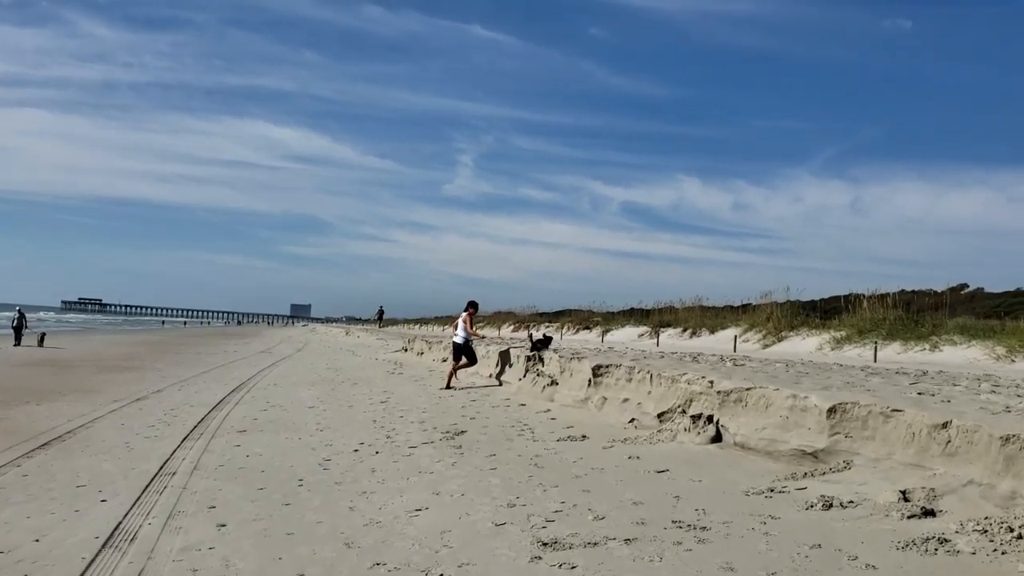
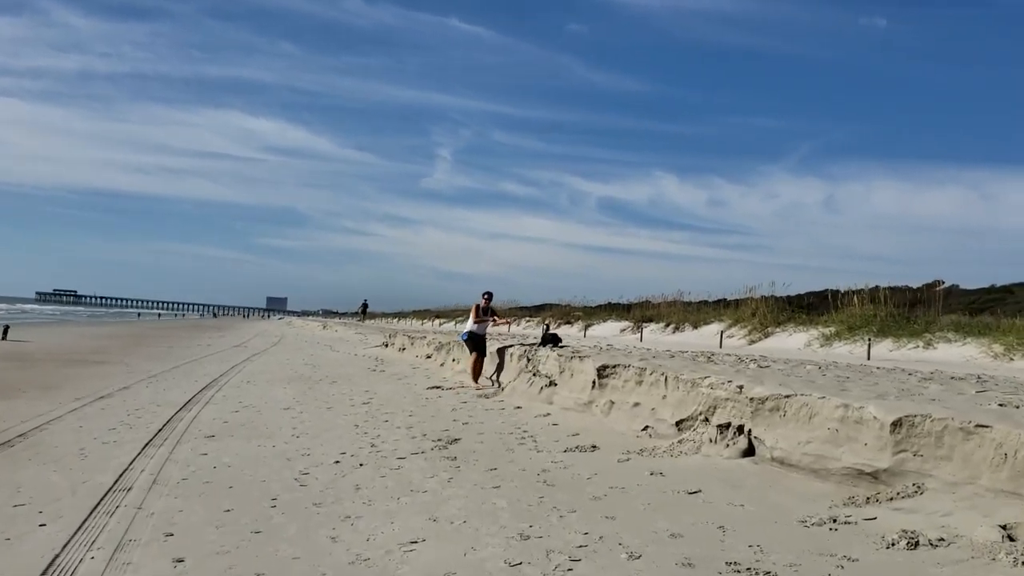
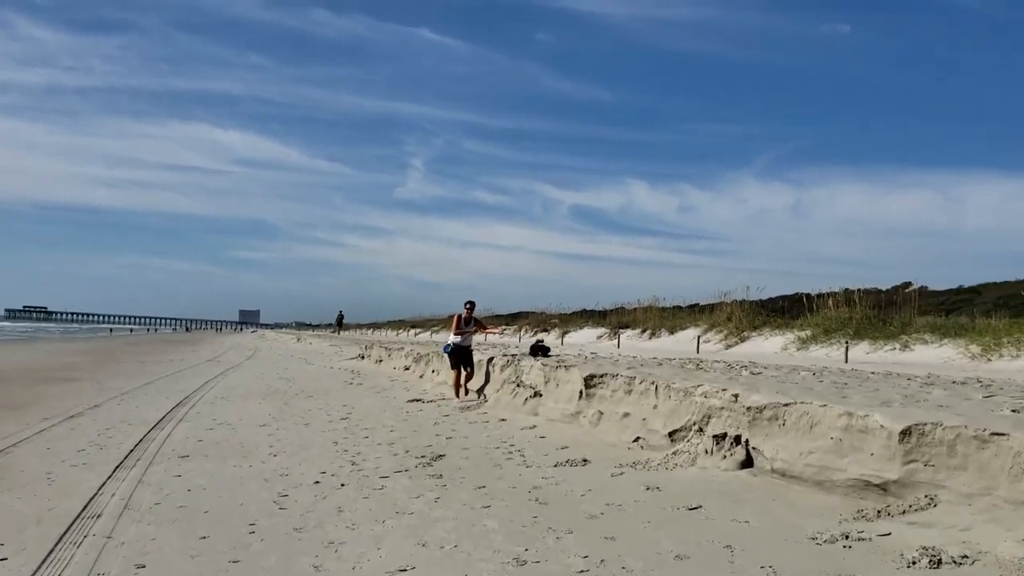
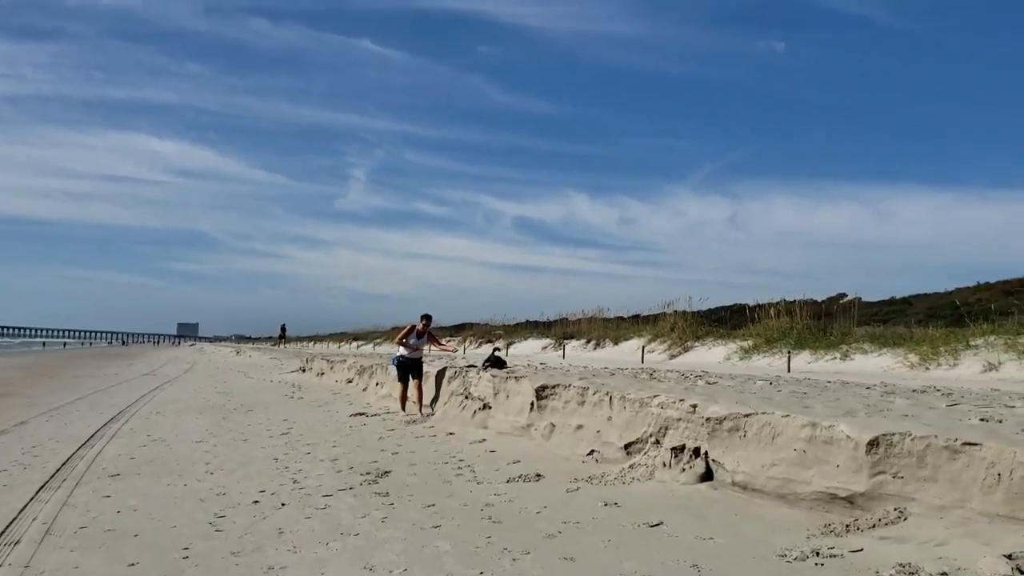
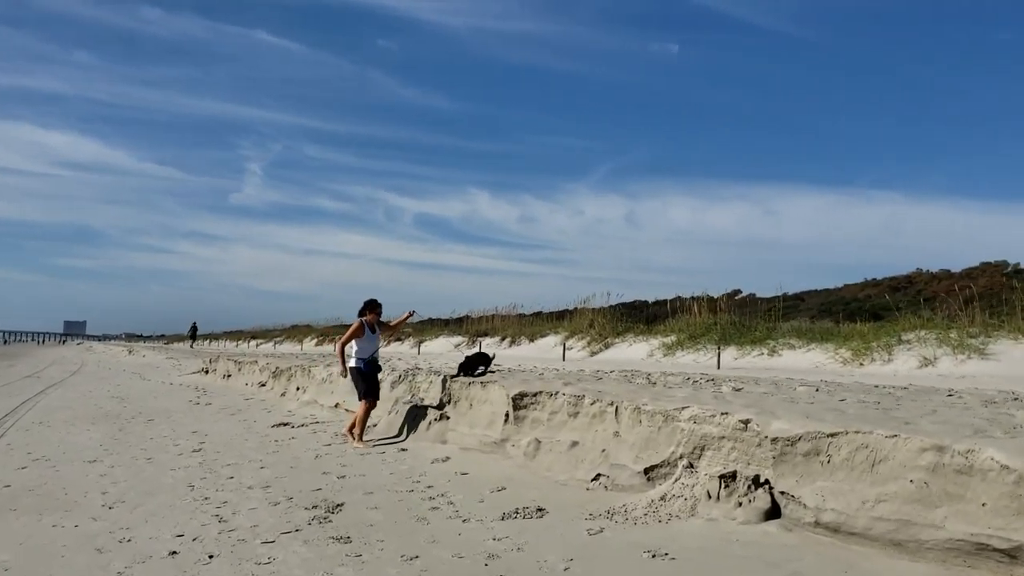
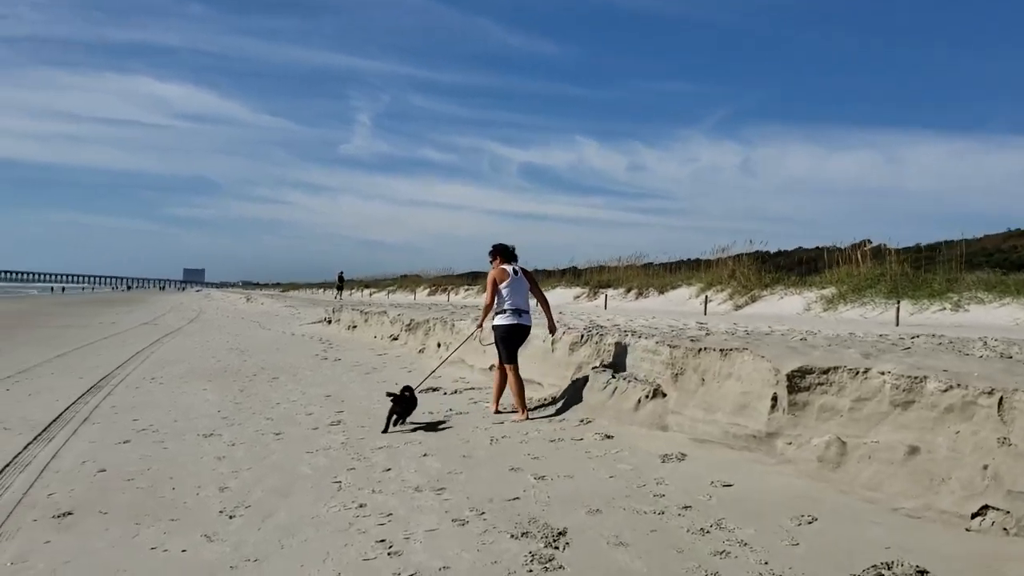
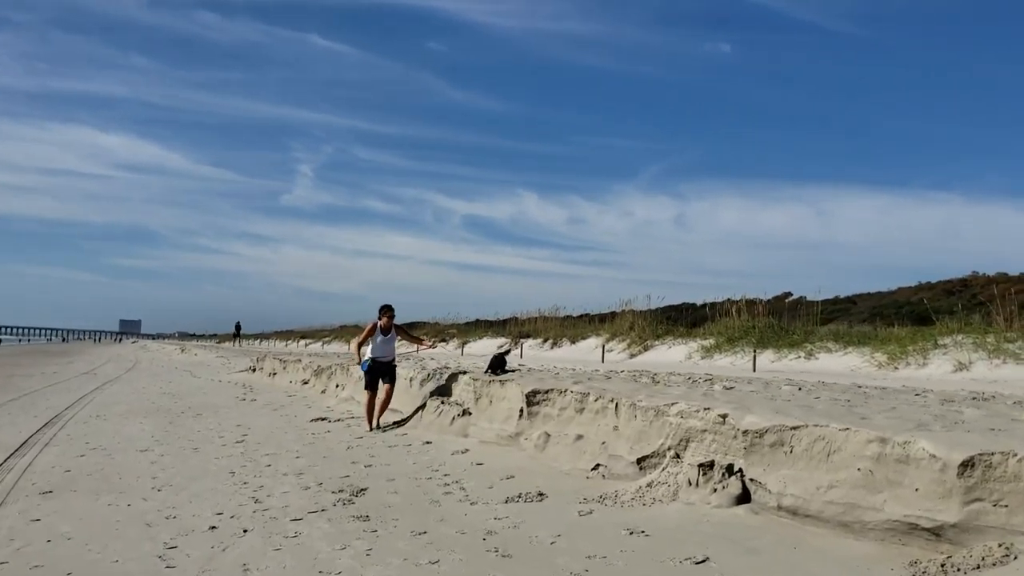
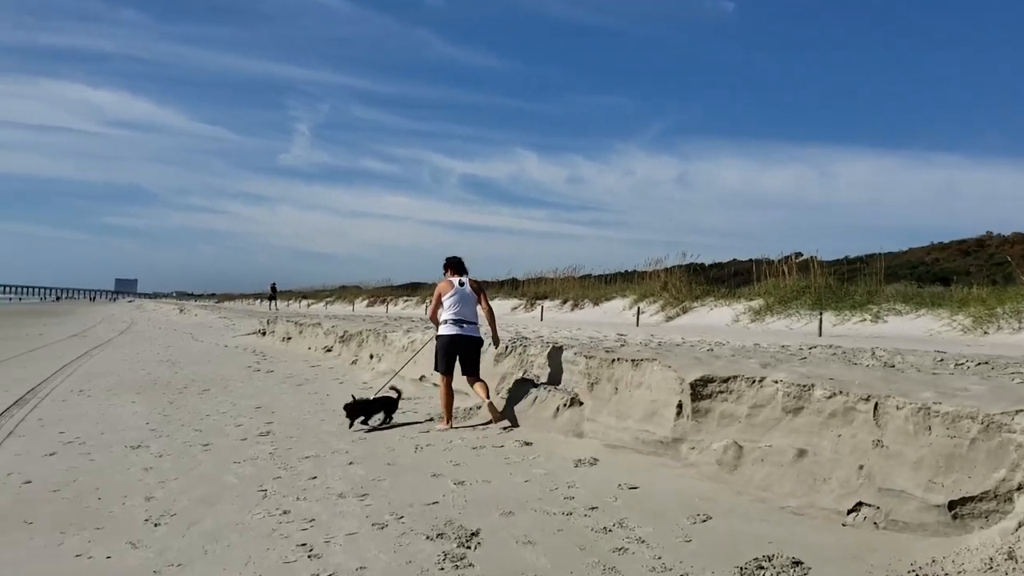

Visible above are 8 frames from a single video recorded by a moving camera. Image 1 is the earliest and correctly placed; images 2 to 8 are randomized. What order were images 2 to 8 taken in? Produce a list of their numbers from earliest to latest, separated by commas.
2, 3, 4, 7, 5, 8, 6
